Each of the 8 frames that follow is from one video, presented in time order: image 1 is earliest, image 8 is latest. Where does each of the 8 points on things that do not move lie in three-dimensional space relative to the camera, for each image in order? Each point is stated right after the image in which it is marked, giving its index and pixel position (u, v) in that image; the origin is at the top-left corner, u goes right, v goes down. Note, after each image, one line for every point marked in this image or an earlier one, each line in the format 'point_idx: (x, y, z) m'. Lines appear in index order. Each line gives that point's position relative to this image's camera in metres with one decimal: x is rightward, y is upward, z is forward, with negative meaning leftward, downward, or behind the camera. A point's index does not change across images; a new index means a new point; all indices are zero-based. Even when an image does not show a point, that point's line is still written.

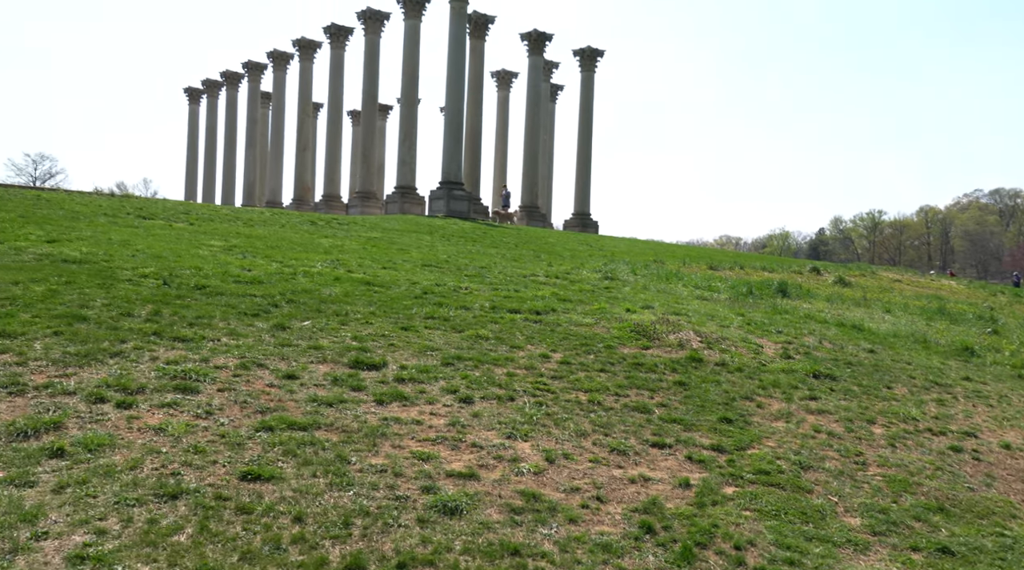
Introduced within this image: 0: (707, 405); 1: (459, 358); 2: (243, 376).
0: (+3.5, -2.2, +15.2) m
1: (-1.0, -1.3, +15.5) m
2: (-4.1, -1.4, +12.8) m
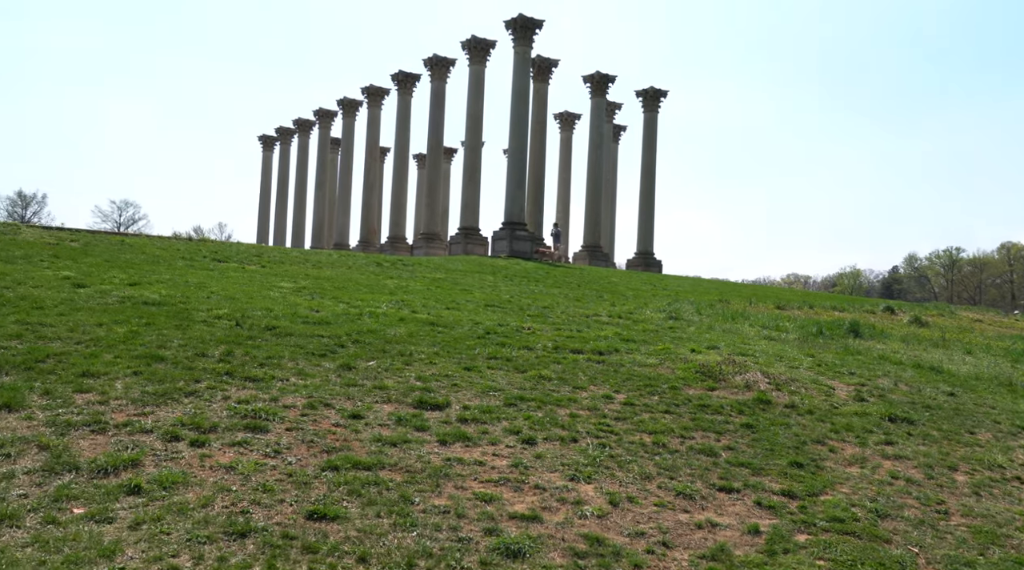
0: (+4.6, -2.9, +14.8) m
1: (+0.2, -2.1, +15.5) m
2: (-3.1, -2.0, +13.1) m
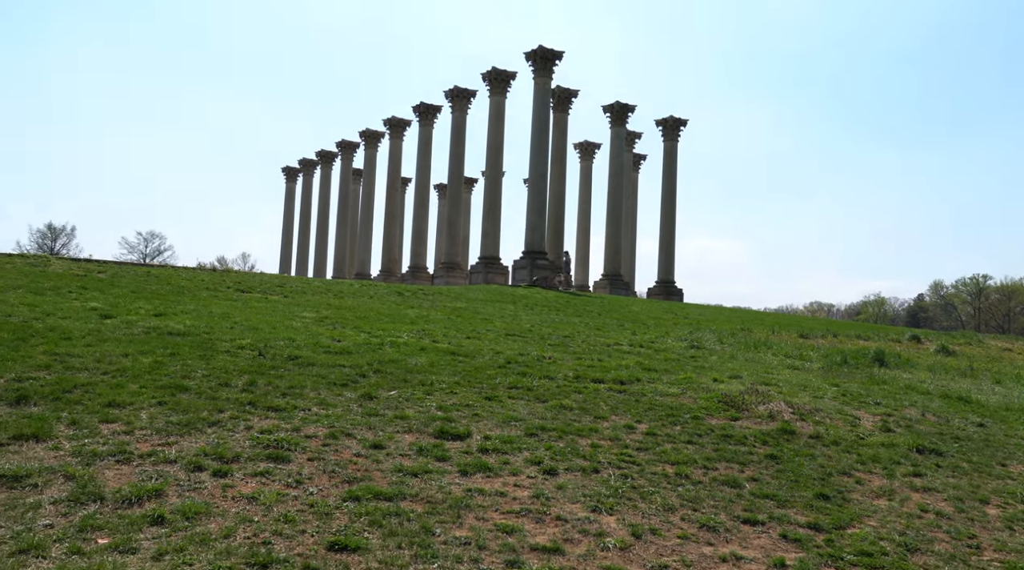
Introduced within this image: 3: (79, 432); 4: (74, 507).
0: (+5.0, -3.4, +14.6) m
1: (+0.6, -2.6, +15.4) m
2: (-2.8, -2.5, +13.1) m
3: (-6.4, -2.2, +12.5) m
4: (-5.2, -2.7, +10.1) m
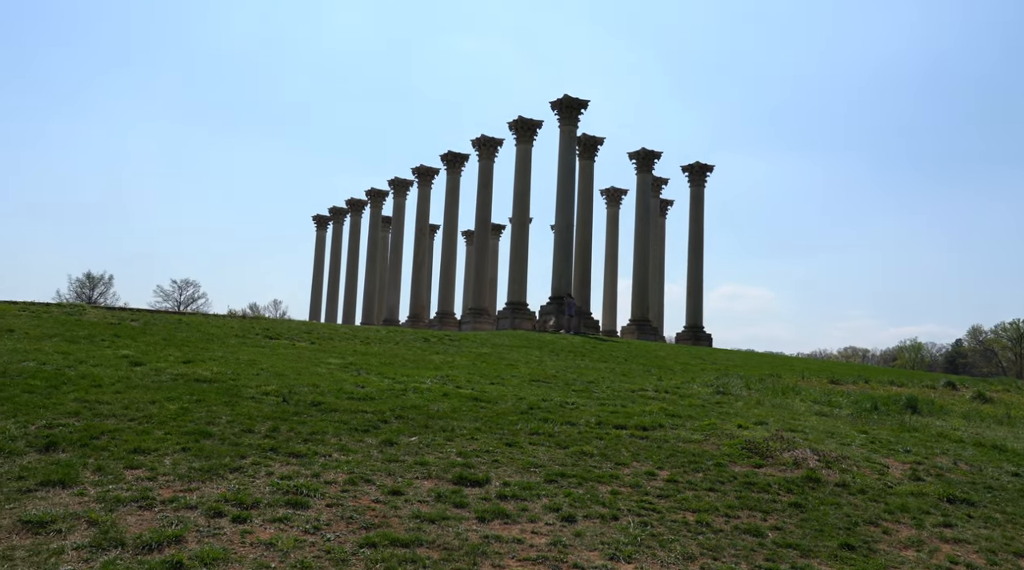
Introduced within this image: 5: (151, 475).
0: (+5.3, -4.1, +14.4) m
1: (+0.9, -3.5, +15.4) m
2: (-2.5, -3.2, +13.2) m
3: (-6.1, -2.9, +12.7) m
4: (-5.1, -3.2, +10.3) m
5: (-5.5, -2.9, +12.9) m
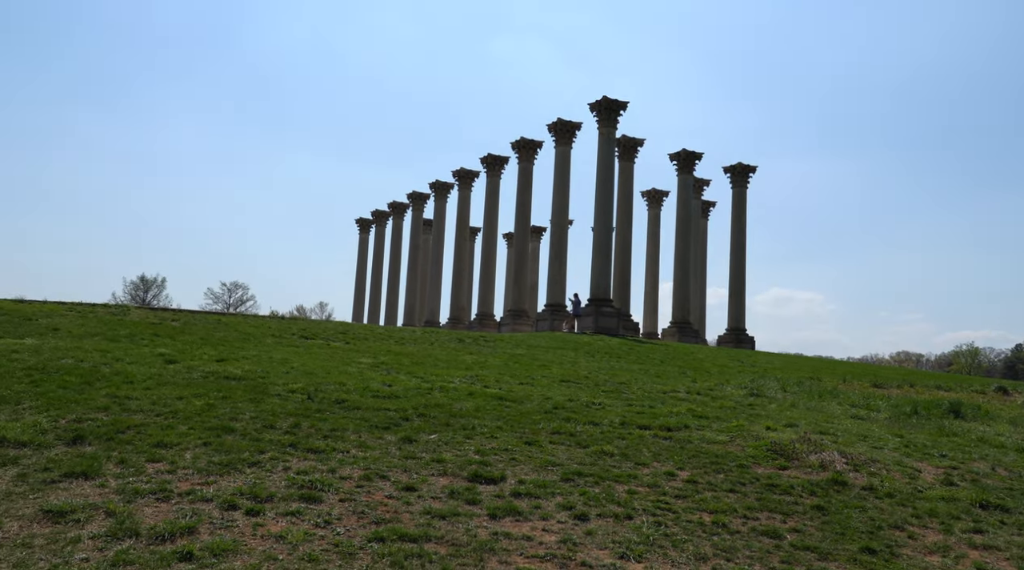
0: (+5.6, -4.1, +14.1) m
1: (+1.2, -3.4, +15.3) m
2: (-2.3, -3.2, +13.3) m
3: (-5.9, -2.8, +13.0) m
4: (-5.0, -3.2, +10.5) m
5: (-5.3, -2.8, +13.2) m
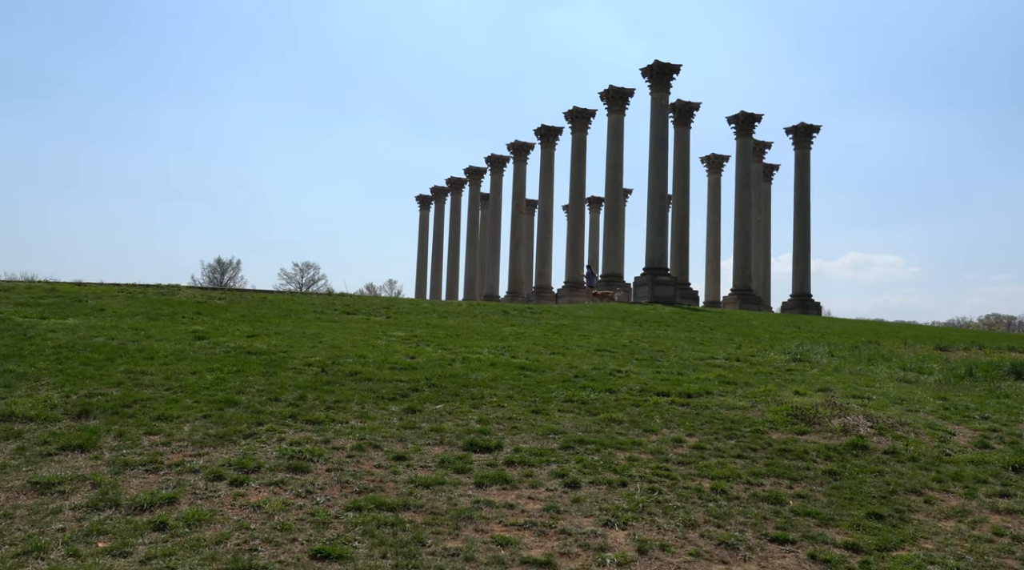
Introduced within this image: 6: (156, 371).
0: (+5.5, -3.4, +13.5) m
1: (+1.3, -2.8, +15.0) m
2: (-2.5, -2.7, +13.3) m
3: (-6.1, -2.5, +13.2) m
4: (-5.3, -2.9, +10.7) m
5: (-5.5, -2.5, +13.4) m
6: (-7.5, -1.8, +17.8) m
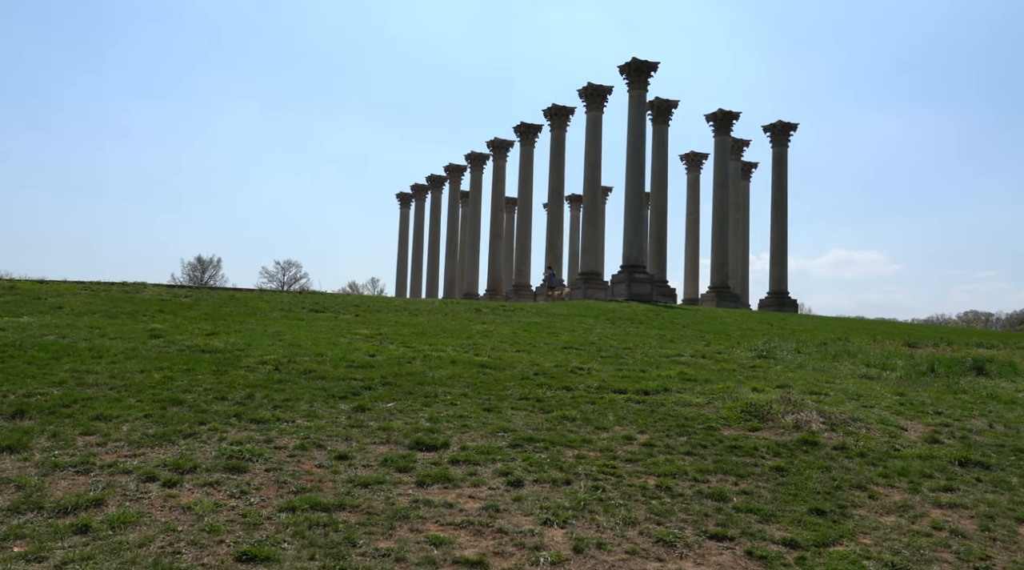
0: (+4.6, -3.3, +13.4) m
1: (+0.3, -2.7, +14.9) m
2: (-3.3, -2.6, +13.1) m
3: (-7.0, -2.4, +12.9) m
4: (-6.2, -2.8, +10.5) m
5: (-6.3, -2.4, +13.1) m
6: (-8.4, -1.8, +17.5) m
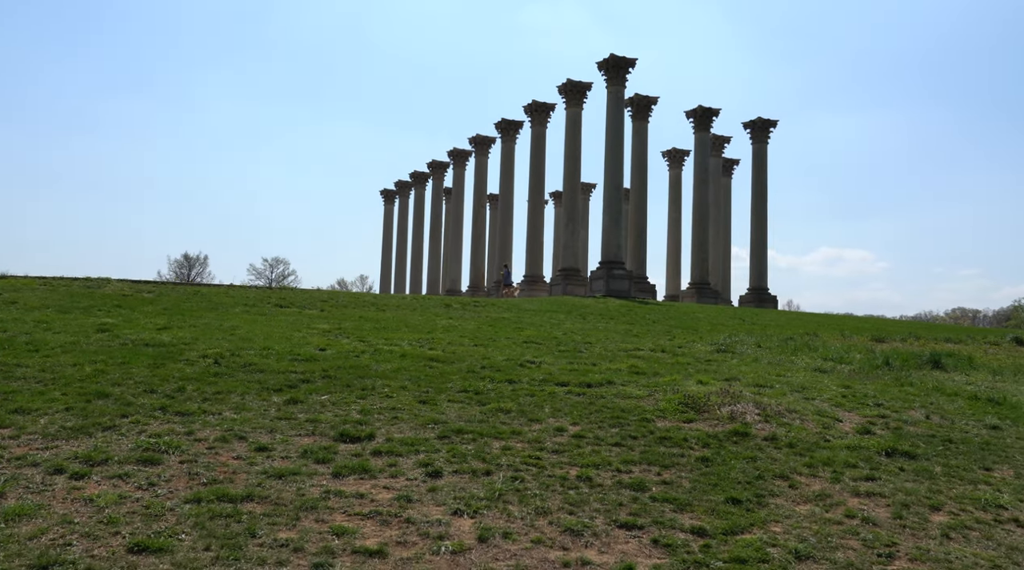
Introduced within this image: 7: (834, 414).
0: (+3.4, -3.2, +13.5) m
1: (-0.9, -2.6, +14.9) m
2: (-4.5, -2.5, +13.0) m
3: (-8.2, -2.3, +12.8) m
4: (-7.3, -2.7, +10.3) m
5: (-7.6, -2.3, +13.0) m
6: (-9.7, -1.6, +17.4) m
7: (+7.4, -2.9, +19.1) m
